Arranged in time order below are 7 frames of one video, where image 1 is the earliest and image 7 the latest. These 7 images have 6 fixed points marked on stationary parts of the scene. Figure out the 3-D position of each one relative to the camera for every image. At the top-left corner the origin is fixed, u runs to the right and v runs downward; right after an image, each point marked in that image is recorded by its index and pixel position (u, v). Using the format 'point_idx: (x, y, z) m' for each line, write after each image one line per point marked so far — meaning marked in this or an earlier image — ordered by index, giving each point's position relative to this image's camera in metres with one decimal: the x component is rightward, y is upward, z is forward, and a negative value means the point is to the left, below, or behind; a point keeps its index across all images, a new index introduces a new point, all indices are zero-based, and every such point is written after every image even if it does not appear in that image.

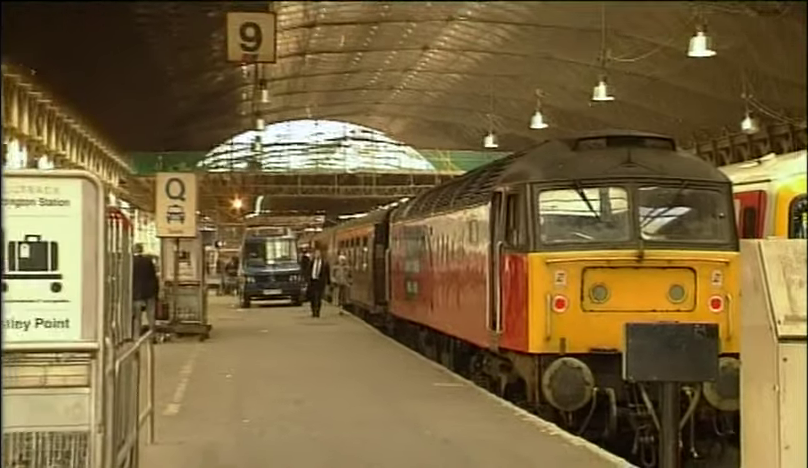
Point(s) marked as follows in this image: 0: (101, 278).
0: (-3.6, -0.5, +7.7) m
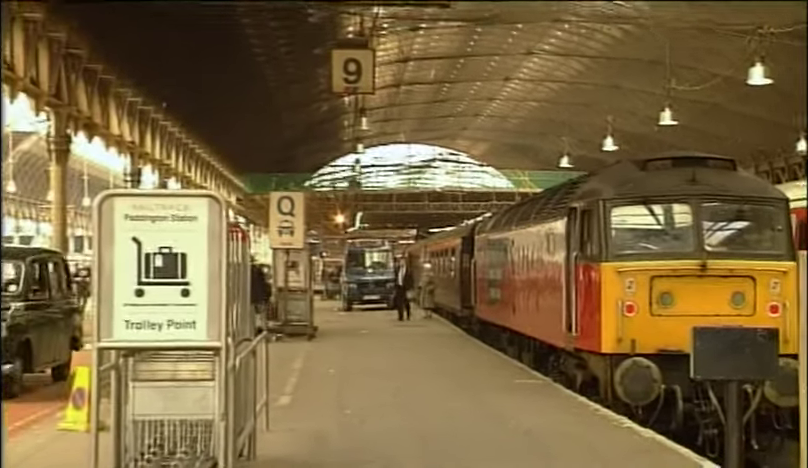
0: (-2.4, -0.7, +8.8) m
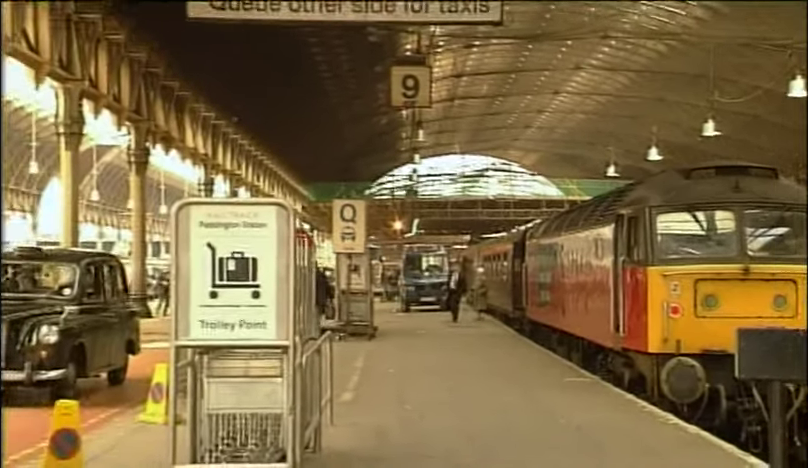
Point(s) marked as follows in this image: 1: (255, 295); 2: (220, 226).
0: (-1.6, -0.7, +9.5) m
1: (-2.1, -0.9, +9.5) m
2: (-2.6, +0.1, +9.5) m
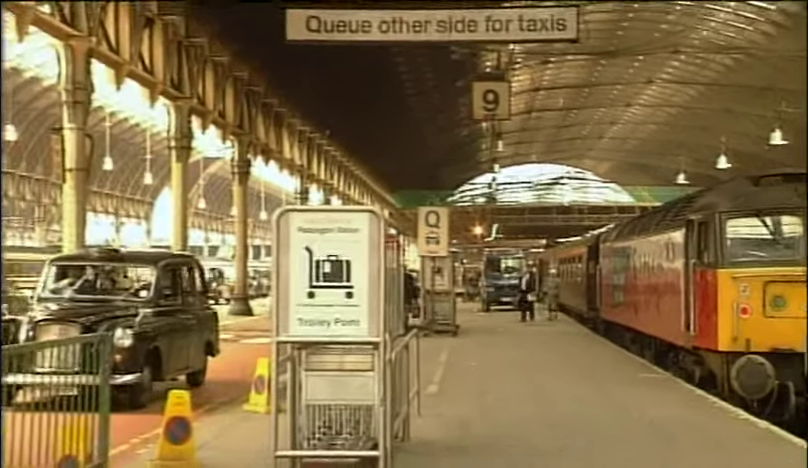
0: (-0.3, -0.8, +10.2) m
1: (-0.8, -0.9, +10.3) m
2: (-1.4, 0.0, +10.4) m
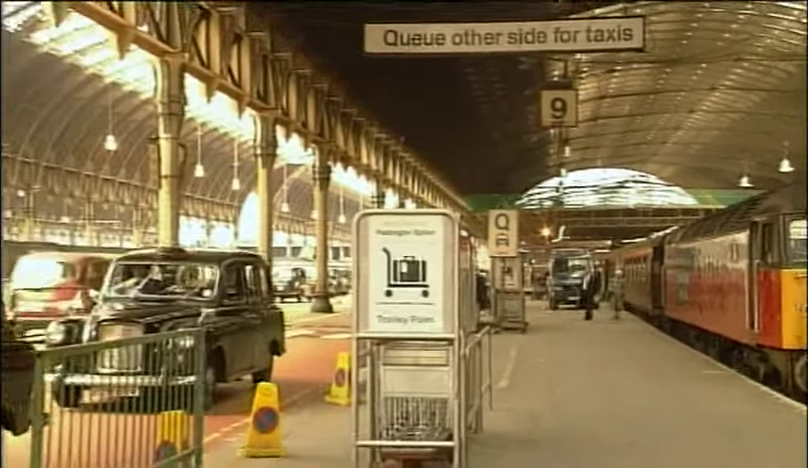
0: (+0.9, -0.8, +10.8) m
1: (+0.3, -1.0, +10.9) m
2: (-0.2, 0.0, +11.0) m
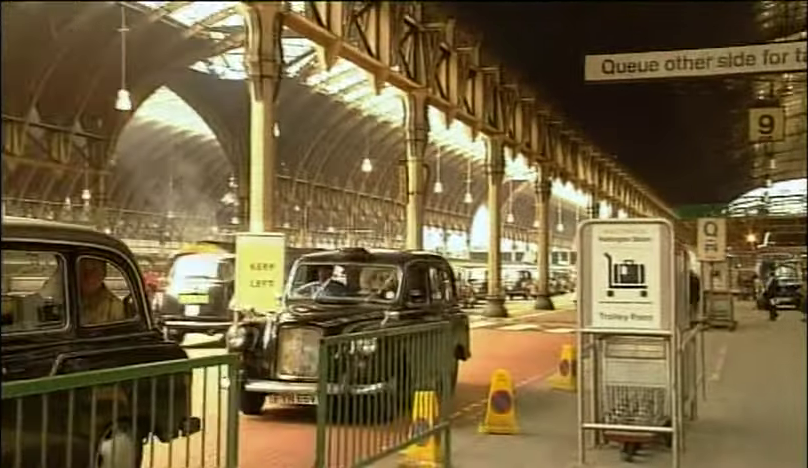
0: (+4.8, -1.0, +12.0) m
1: (+4.3, -1.1, +12.2) m
2: (+3.8, -0.1, +12.4) m
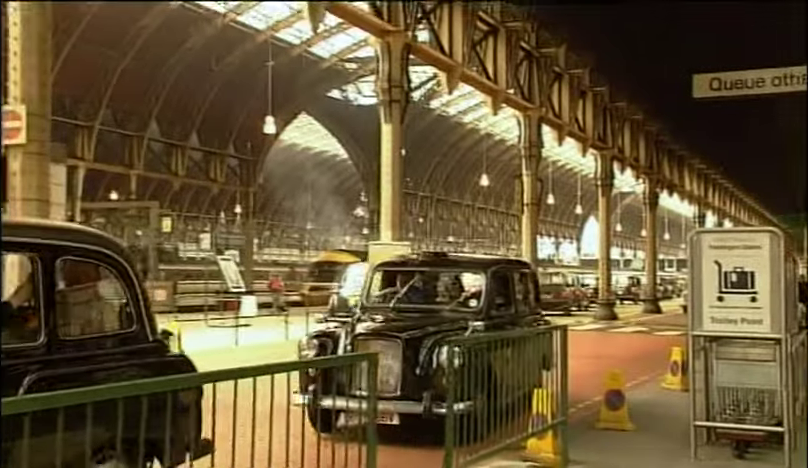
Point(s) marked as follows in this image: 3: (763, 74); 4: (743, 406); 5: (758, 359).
0: (+7.1, -1.1, +12.6) m
1: (+6.6, -1.2, +12.8) m
2: (+6.2, -0.3, +13.1) m
3: (+6.9, +3.1, +12.9) m
4: (+6.6, -3.3, +13.1) m
5: (+6.8, -2.4, +12.9) m
